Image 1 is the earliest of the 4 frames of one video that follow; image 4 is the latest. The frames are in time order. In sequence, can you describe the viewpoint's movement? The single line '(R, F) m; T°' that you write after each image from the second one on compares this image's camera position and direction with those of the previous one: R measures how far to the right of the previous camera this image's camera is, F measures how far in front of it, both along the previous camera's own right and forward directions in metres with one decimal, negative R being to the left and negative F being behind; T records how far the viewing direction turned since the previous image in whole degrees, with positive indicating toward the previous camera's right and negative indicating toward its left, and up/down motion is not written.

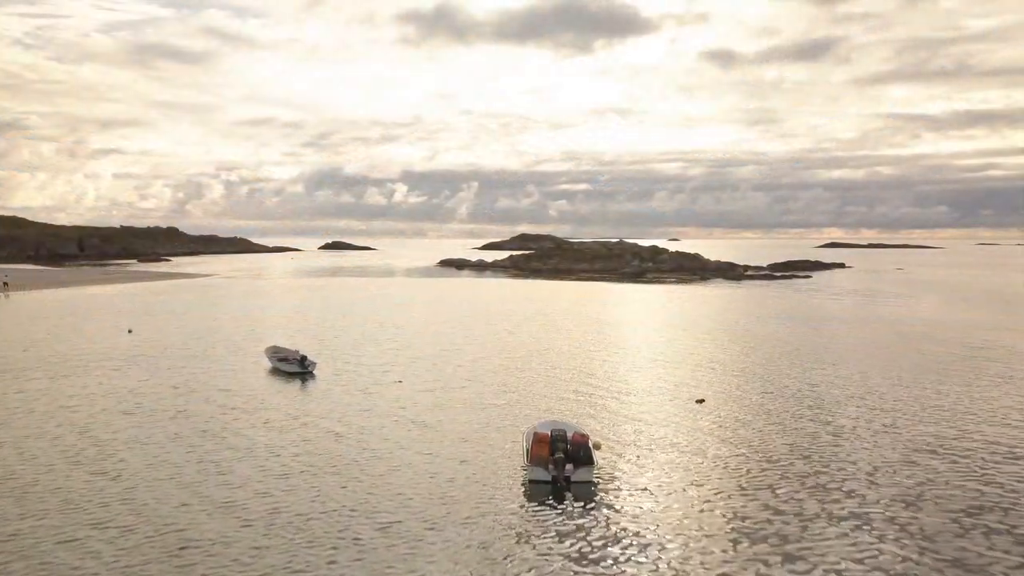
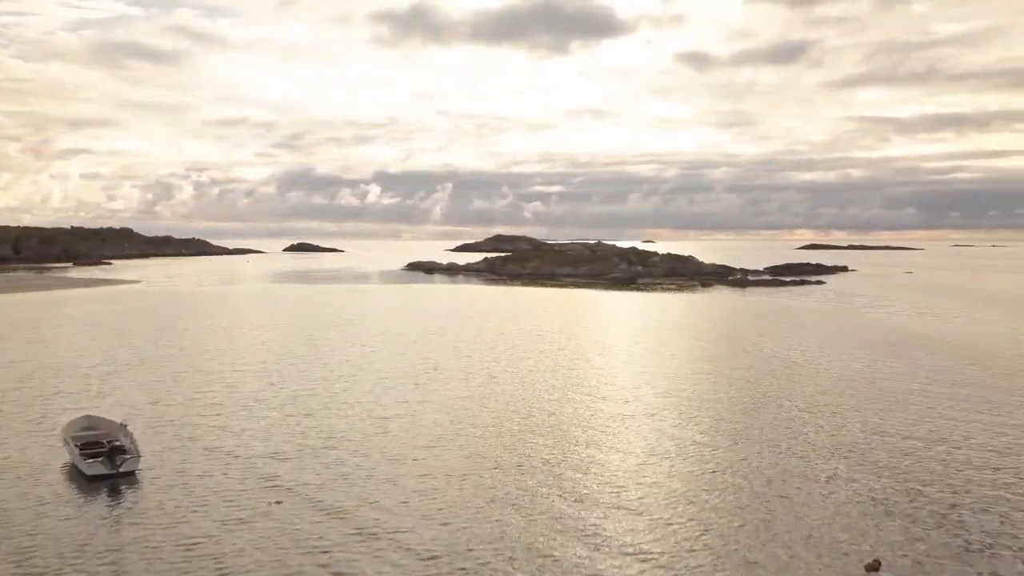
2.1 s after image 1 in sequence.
(-0.1, +7.9) m; +2°
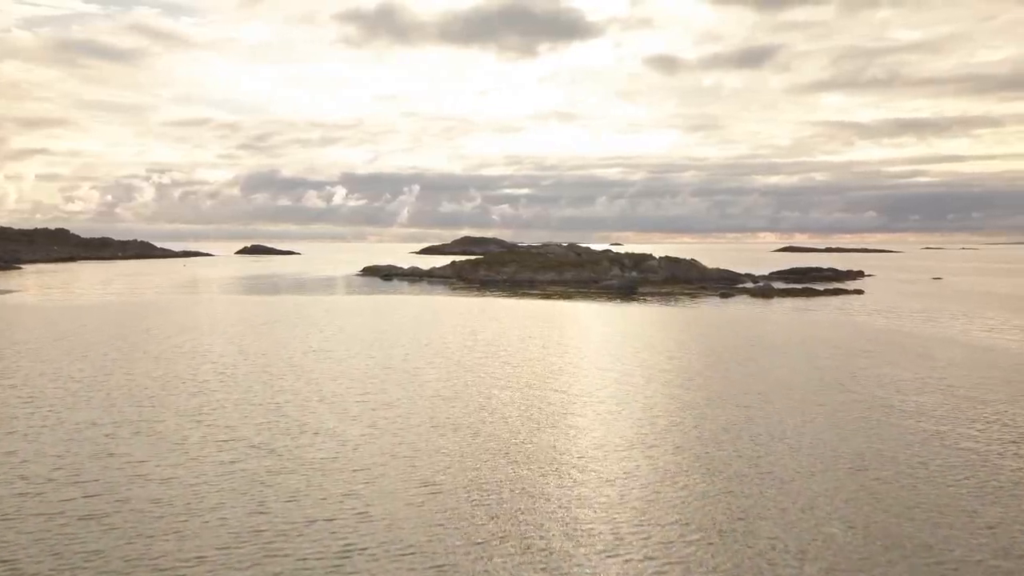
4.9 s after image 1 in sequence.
(-0.6, +10.8) m; +3°
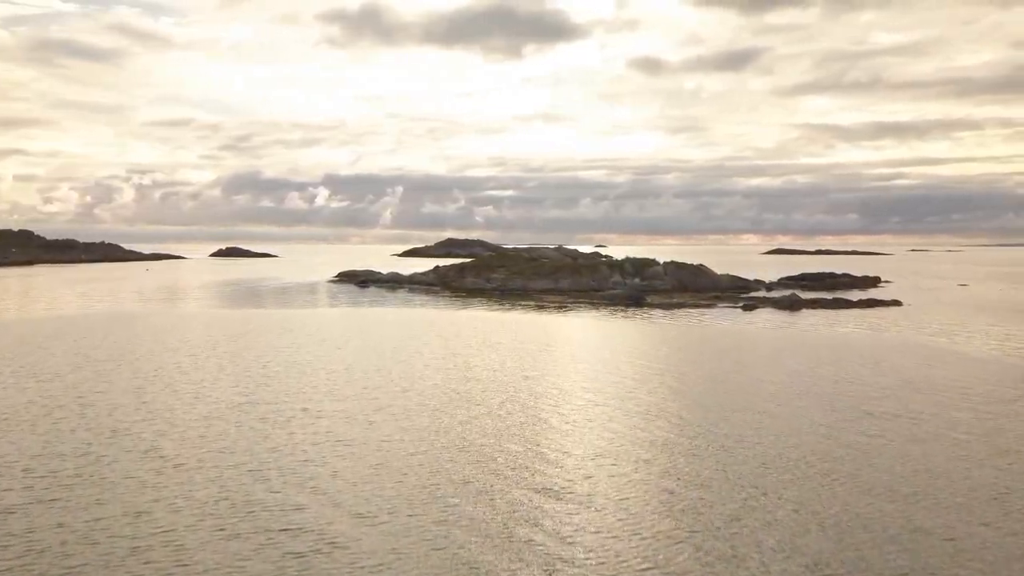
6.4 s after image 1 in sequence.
(-0.6, +5.9) m; +1°
